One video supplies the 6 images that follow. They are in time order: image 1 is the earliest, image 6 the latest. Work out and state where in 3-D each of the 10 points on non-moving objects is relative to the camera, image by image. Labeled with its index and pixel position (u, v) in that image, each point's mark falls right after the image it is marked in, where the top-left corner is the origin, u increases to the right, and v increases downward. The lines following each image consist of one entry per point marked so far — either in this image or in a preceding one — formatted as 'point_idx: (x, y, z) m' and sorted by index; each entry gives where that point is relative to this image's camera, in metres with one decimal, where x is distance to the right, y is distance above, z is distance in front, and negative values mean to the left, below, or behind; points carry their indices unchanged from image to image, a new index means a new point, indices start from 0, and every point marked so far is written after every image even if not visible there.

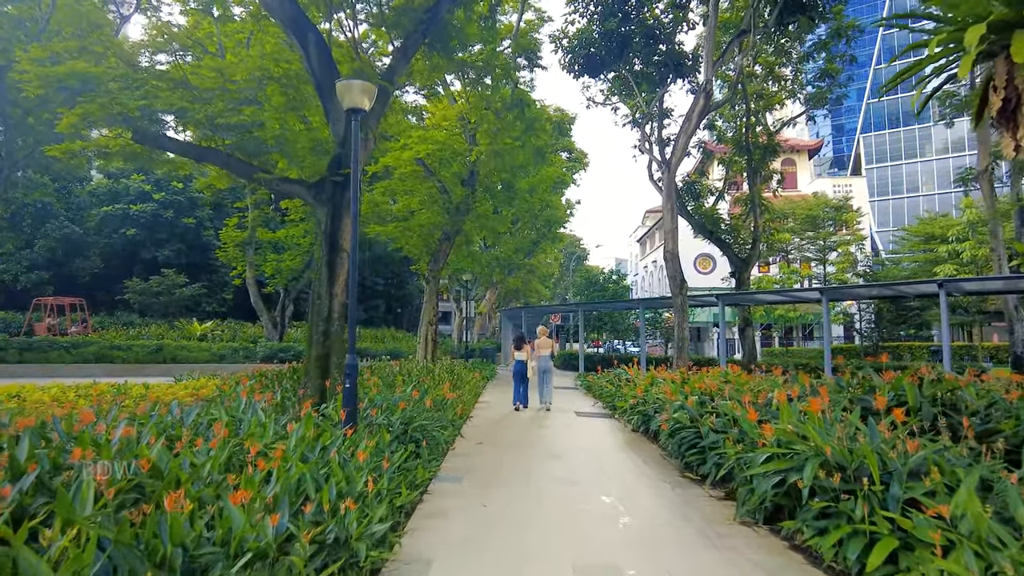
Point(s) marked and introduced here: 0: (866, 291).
0: (+7.2, 0.0, +13.6) m
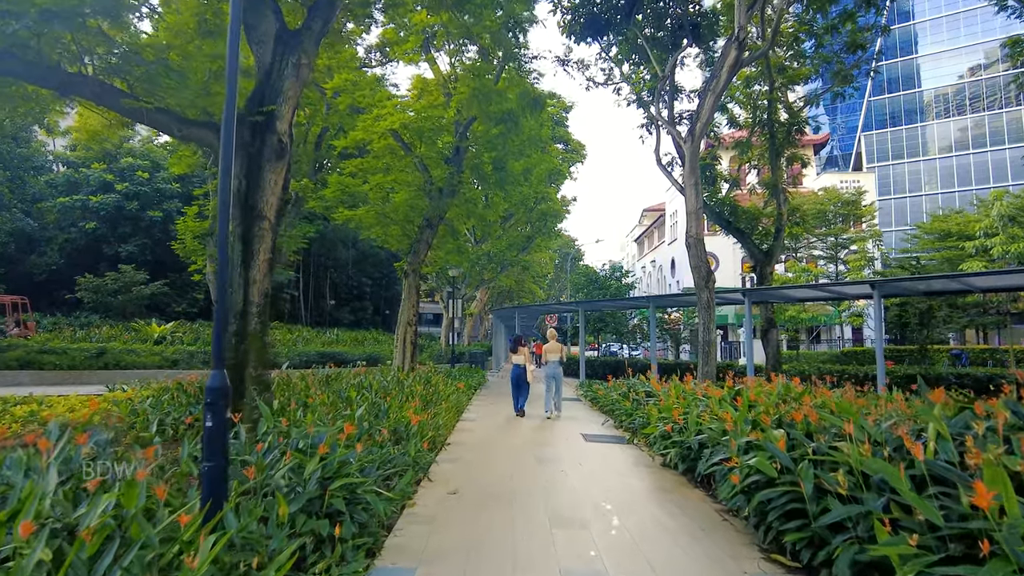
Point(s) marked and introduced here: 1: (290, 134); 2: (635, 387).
0: (+7.0, +0.1, +11.5) m
1: (-2.0, +1.4, +6.0) m
2: (+1.7, -1.4, +9.4) m
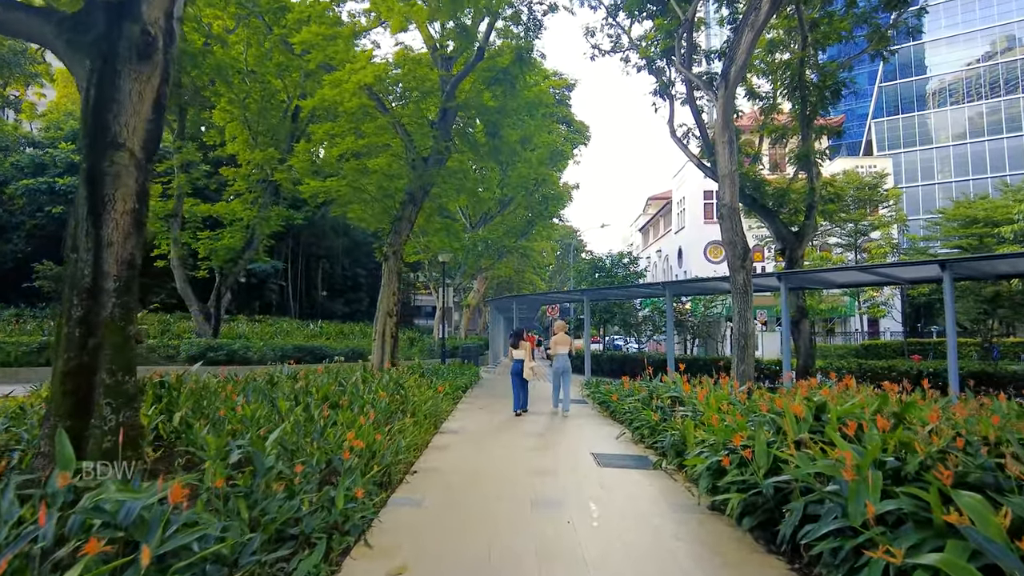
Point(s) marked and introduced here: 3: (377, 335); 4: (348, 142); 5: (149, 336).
0: (+6.9, +0.3, +9.6) m
1: (-2.1, +1.6, +4.1) m
2: (+1.6, -1.2, +7.5) m
3: (-2.5, -0.9, +12.6) m
4: (-3.1, +2.8, +12.3) m
5: (-9.8, -1.3, +18.3) m
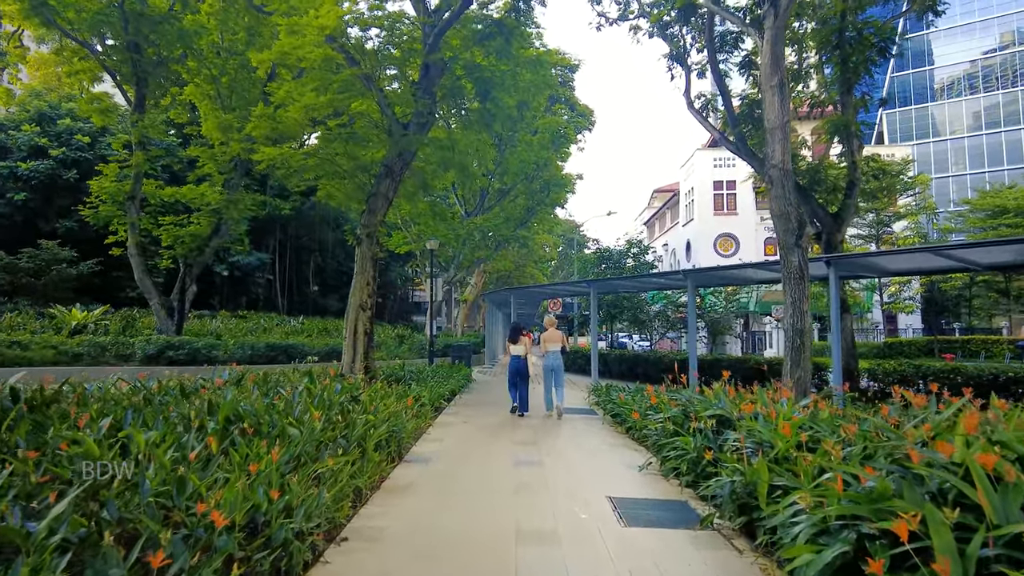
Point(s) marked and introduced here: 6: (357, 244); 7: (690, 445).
0: (+6.8, +0.5, +7.7) m
1: (-2.2, +1.7, +2.2) m
2: (+1.5, -1.0, +5.6) m
3: (-2.6, -0.7, +10.7) m
4: (-3.2, +3.0, +10.4) m
5: (-9.9, -1.1, +16.4) m
6: (-2.6, +0.7, +11.3) m
7: (+1.3, -1.2, +5.1) m
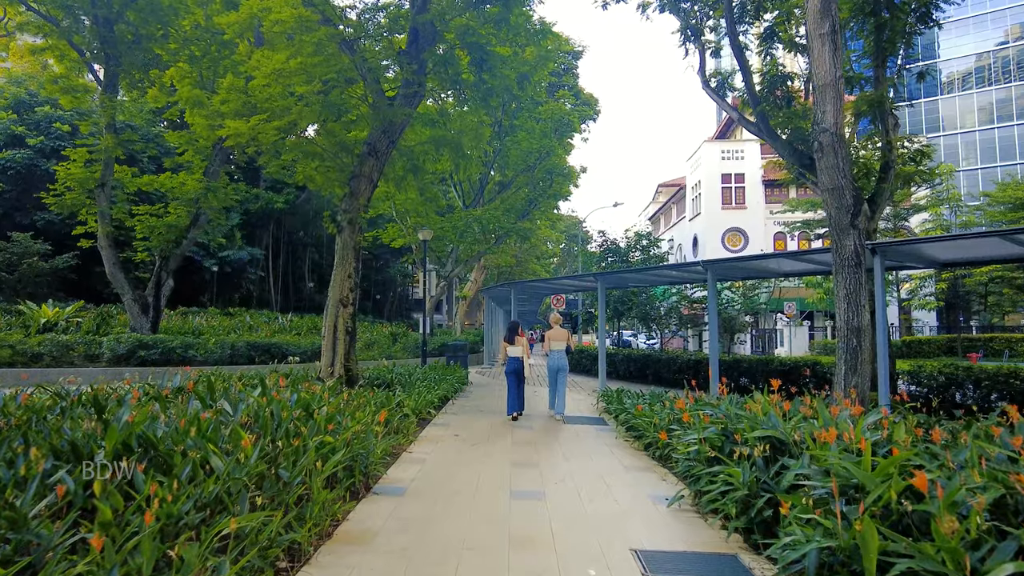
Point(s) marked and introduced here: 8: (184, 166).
0: (+6.8, +0.6, +6.5) m
1: (-2.2, +1.8, +1.1) m
2: (+1.5, -0.9, +4.4) m
3: (-2.6, -0.6, +9.6) m
4: (-3.2, +3.1, +9.3) m
5: (-9.8, -1.0, +15.3) m
6: (-2.6, +0.8, +10.2) m
7: (+1.3, -1.1, +3.9) m
8: (-7.9, +3.0, +16.4) m
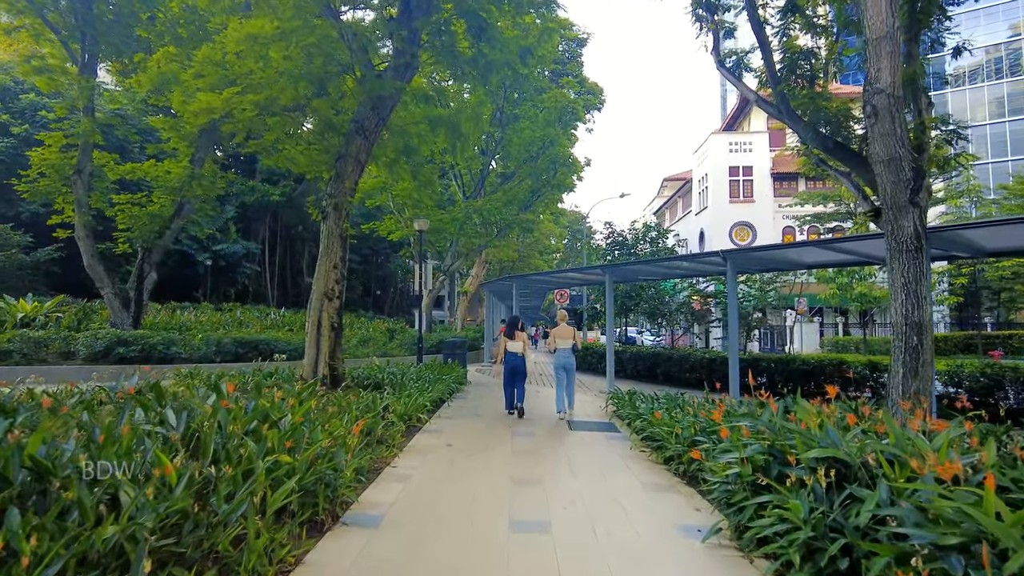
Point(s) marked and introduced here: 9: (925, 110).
0: (+6.8, +0.7, +5.6) m
1: (-2.3, +1.9, +0.2) m
2: (+1.5, -0.8, +3.6) m
3: (-2.6, -0.5, +8.8) m
4: (-3.2, +3.2, +8.4) m
5: (-9.8, -0.8, +14.5) m
6: (-2.6, +1.0, +9.3) m
7: (+1.3, -1.0, +3.1) m
8: (-7.9, +3.1, +15.6) m
9: (+6.6, +2.8, +10.8) m
